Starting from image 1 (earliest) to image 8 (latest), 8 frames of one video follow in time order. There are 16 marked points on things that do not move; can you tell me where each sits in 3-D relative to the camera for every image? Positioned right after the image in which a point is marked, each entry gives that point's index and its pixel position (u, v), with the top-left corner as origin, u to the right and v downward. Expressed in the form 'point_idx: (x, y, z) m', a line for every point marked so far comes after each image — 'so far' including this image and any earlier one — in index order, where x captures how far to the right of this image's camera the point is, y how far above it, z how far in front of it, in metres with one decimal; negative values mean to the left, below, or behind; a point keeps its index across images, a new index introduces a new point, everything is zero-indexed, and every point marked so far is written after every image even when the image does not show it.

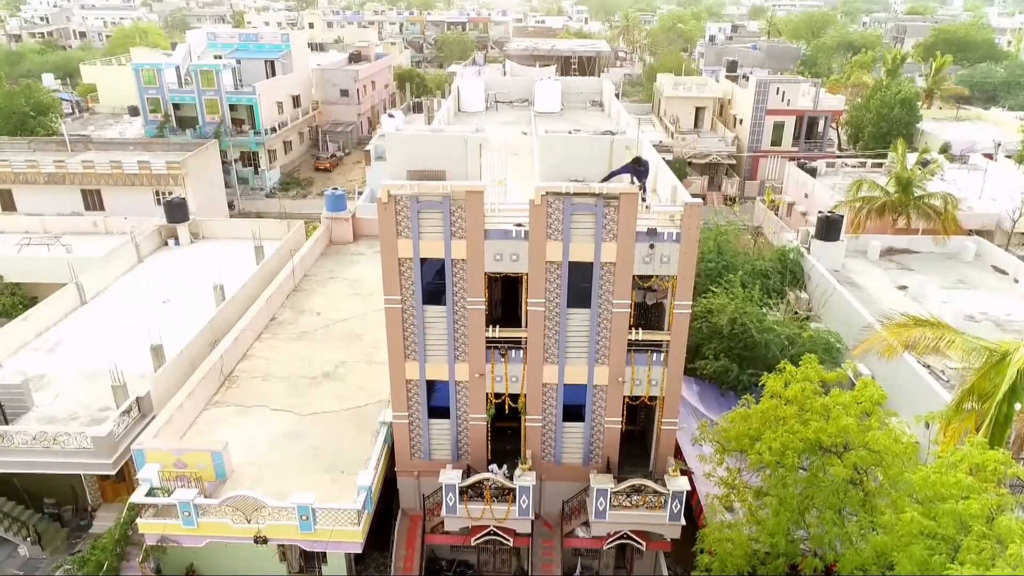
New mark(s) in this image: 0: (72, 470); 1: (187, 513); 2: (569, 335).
0: (-11.8, -4.9, +19.2) m
1: (-7.6, -5.3, +16.8) m
2: (+1.4, -1.1, +17.3) m
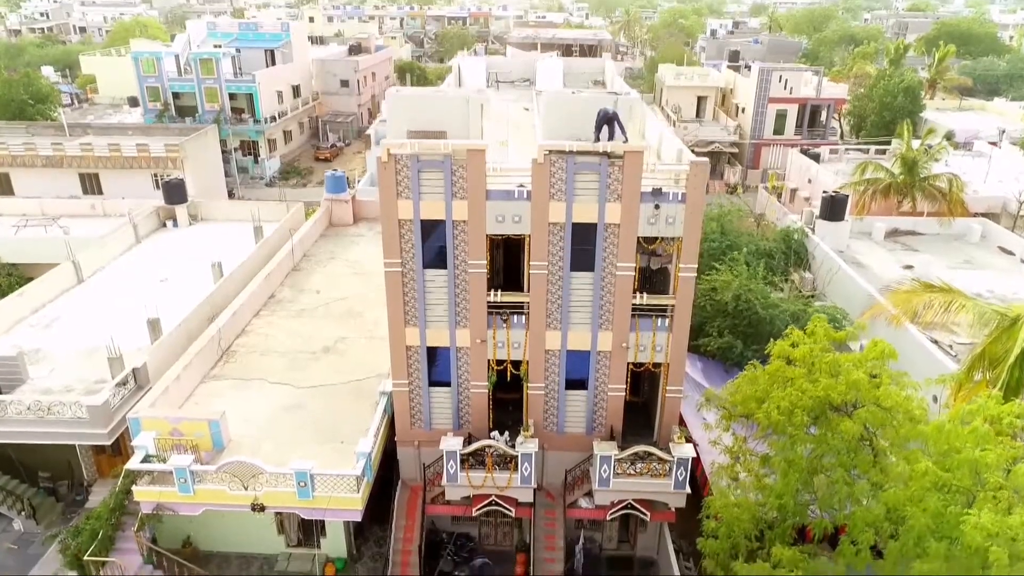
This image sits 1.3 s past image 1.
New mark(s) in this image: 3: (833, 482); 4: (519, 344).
0: (-11.7, -4.0, +18.9) m
1: (-7.6, -4.4, +16.4) m
2: (+1.4, -0.3, +17.0) m
3: (+5.9, -3.5, +13.1) m
4: (+0.2, -1.4, +17.4) m
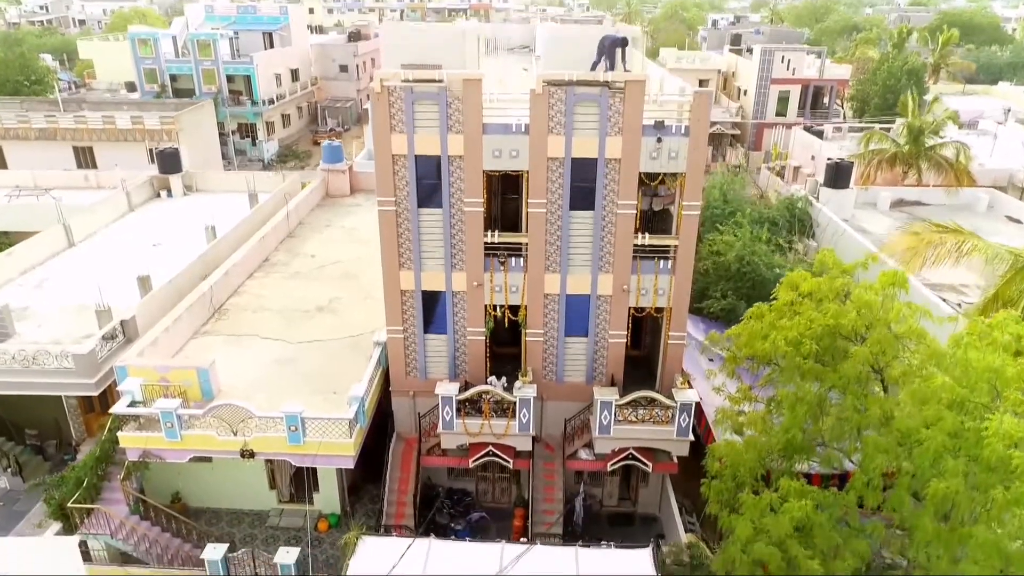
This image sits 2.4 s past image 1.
0: (-11.8, -2.6, +18.4) m
1: (-7.6, -3.0, +15.9) m
2: (+1.4, +1.1, +16.4) m
3: (+5.8, -2.2, +12.5) m
4: (+0.1, 0.0, +16.9) m
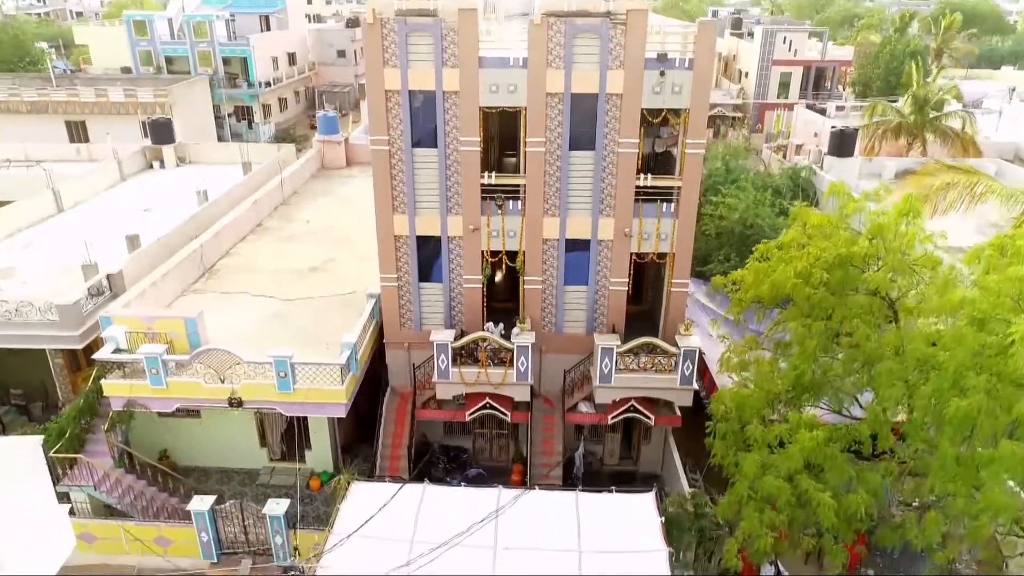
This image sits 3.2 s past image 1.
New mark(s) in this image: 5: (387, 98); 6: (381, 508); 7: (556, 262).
0: (-11.8, -1.4, +17.8) m
1: (-7.7, -1.8, +15.4) m
2: (+1.3, +2.4, +15.9) m
3: (+5.7, -0.9, +12.0) m
4: (+0.1, +1.3, +16.4) m
5: (-2.7, +4.1, +15.3) m
6: (-2.5, -3.9, +13.6) m
7: (+1.0, +0.6, +16.6) m
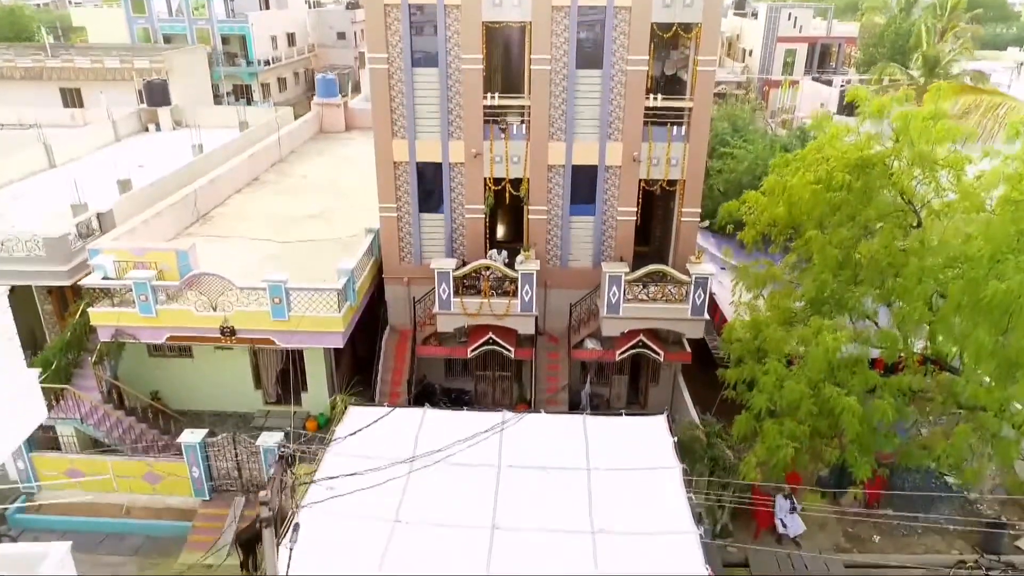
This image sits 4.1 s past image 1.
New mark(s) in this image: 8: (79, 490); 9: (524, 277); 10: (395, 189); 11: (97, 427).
0: (-11.8, +0.2, +17.2) m
1: (-7.6, -0.2, +14.8) m
2: (+1.4, +4.0, +15.3) m
3: (+5.8, +0.7, +11.3) m
4: (+0.1, +2.8, +15.7) m
5: (-2.6, +5.6, +14.7) m
6: (-2.4, -2.4, +12.9) m
7: (+1.1, +2.2, +16.0) m
8: (-9.3, -4.4, +15.4) m
9: (+0.2, +0.2, +15.2) m
10: (-2.6, +2.2, +16.1) m
11: (-8.9, -3.0, +15.3) m
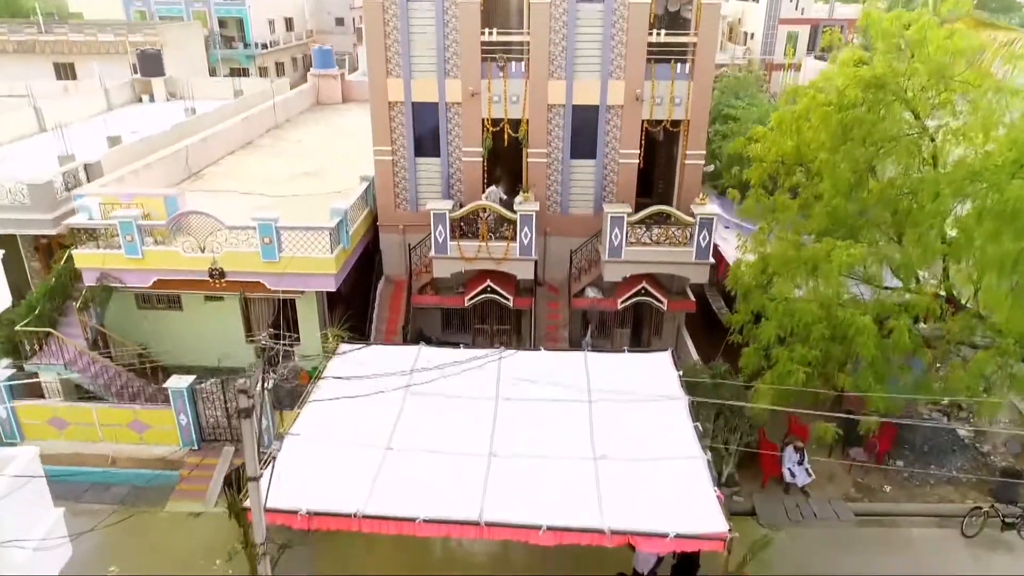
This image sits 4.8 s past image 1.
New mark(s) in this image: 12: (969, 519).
0: (-11.8, +1.4, +16.7) m
1: (-7.6, +1.0, +14.3) m
2: (+1.4, +5.2, +14.8) m
3: (+5.8, +1.9, +10.9) m
4: (+0.1, +4.0, +15.2) m
5: (-2.6, +6.8, +14.2) m
6: (-2.4, -1.2, +12.4) m
7: (+1.1, +3.4, +15.5) m
8: (-9.4, -3.2, +14.9) m
9: (+0.2, +1.4, +14.7) m
10: (-2.7, +3.4, +15.6) m
11: (-8.9, -1.8, +14.8) m
12: (+8.6, -4.3, +13.4) m
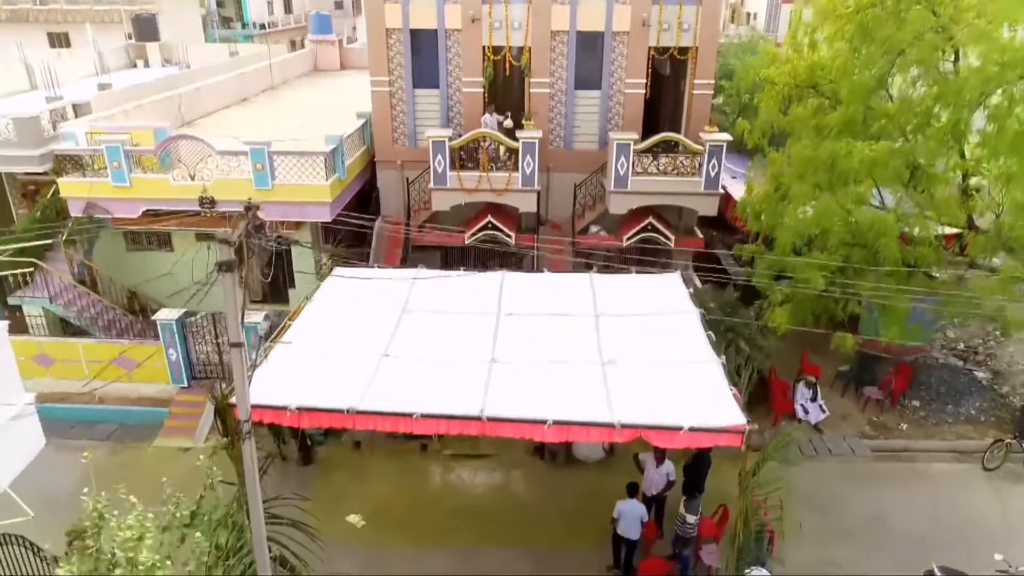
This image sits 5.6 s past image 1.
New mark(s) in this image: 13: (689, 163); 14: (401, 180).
0: (-11.7, +2.8, +16.2) m
1: (-7.6, +2.4, +13.7) m
2: (+1.4, +6.5, +14.2) m
3: (+5.8, +3.2, +10.3) m
4: (+0.1, +5.4, +14.7) m
5: (-2.6, +8.2, +13.6) m
6: (-2.4, +0.2, +11.9) m
7: (+1.1, +4.7, +14.9) m
8: (-9.3, -1.8, +14.4) m
9: (+0.3, +2.8, +14.2) m
10: (-2.6, +4.8, +15.1) m
11: (-8.9, -0.4, +14.2) m
12: (+8.6, -3.0, +12.9) m
13: (+3.5, +2.5, +14.3) m
14: (-2.5, +2.4, +16.0) m
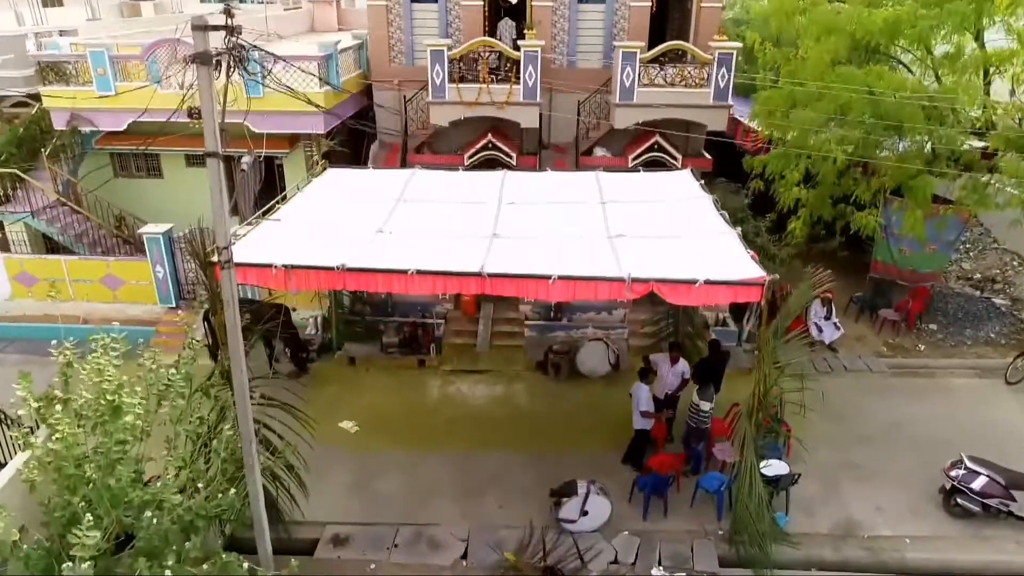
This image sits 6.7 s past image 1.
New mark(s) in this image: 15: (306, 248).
0: (-11.7, +4.4, +15.6) m
1: (-7.6, +4.0, +13.2) m
2: (+1.4, +8.1, +13.7) m
3: (+5.9, +4.8, +9.8) m
4: (+0.2, +7.0, +14.1) m
5: (-2.6, +9.8, +13.1) m
6: (-2.4, +1.8, +11.3) m
7: (+1.1, +6.4, +14.4) m
8: (-9.3, -0.2, +13.8) m
9: (+0.3, +4.4, +13.6) m
10: (-2.6, +6.4, +14.5) m
11: (-8.8, +1.2, +13.7) m
12: (+8.6, -1.3, +12.3) m
13: (+3.5, +4.1, +13.7) m
14: (-2.5, +4.0, +15.4) m
15: (-2.4, +0.4, +8.3) m
